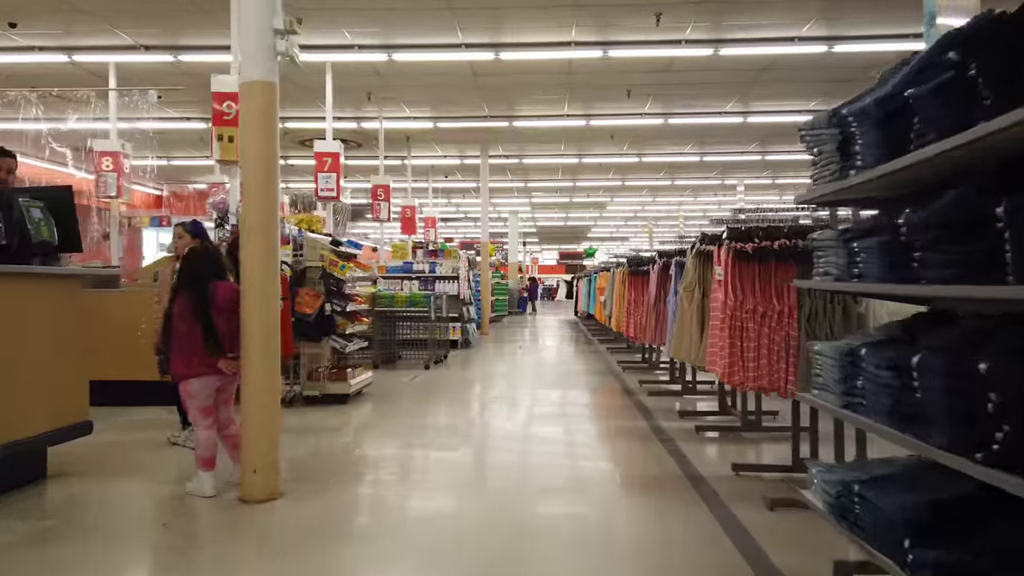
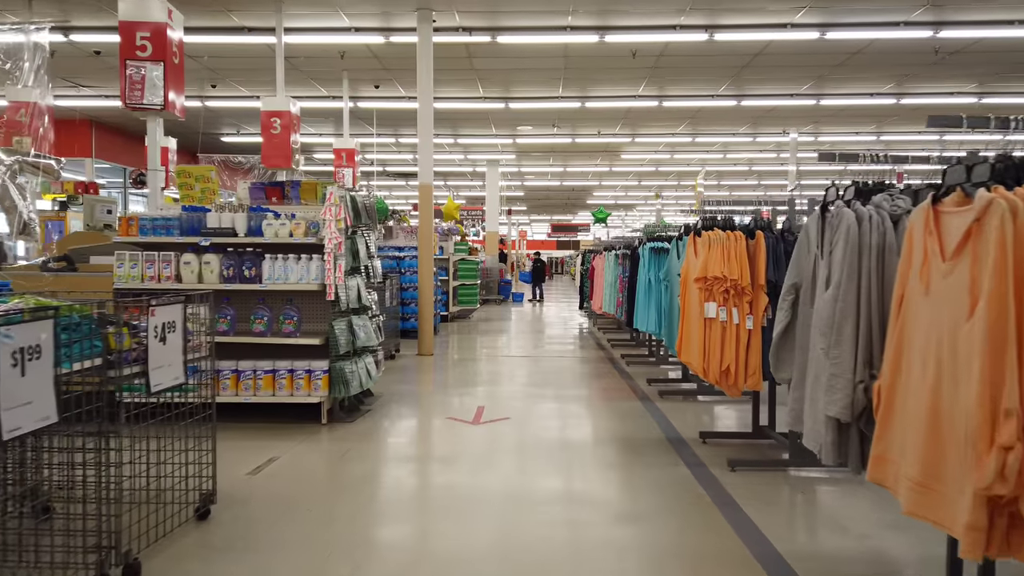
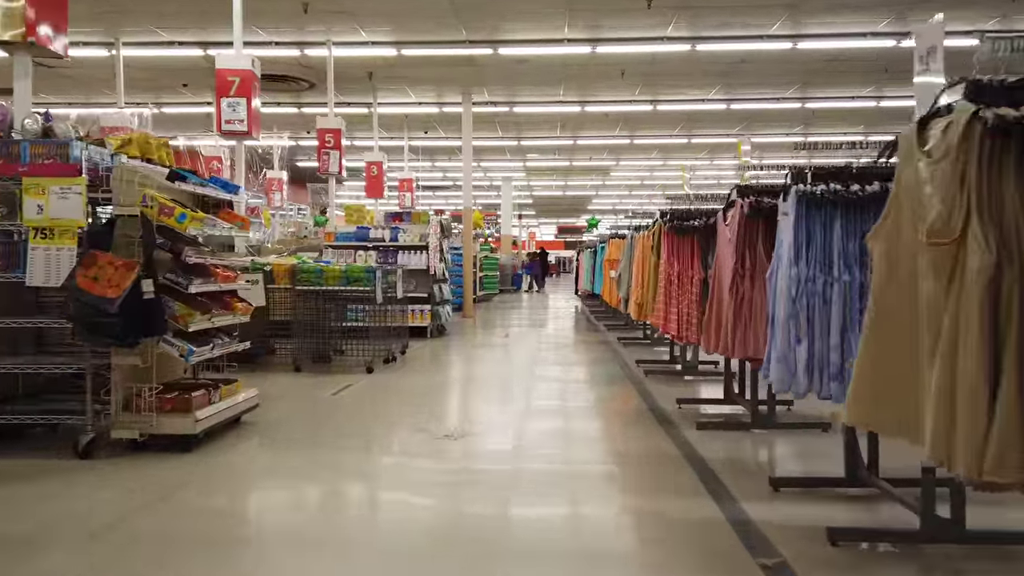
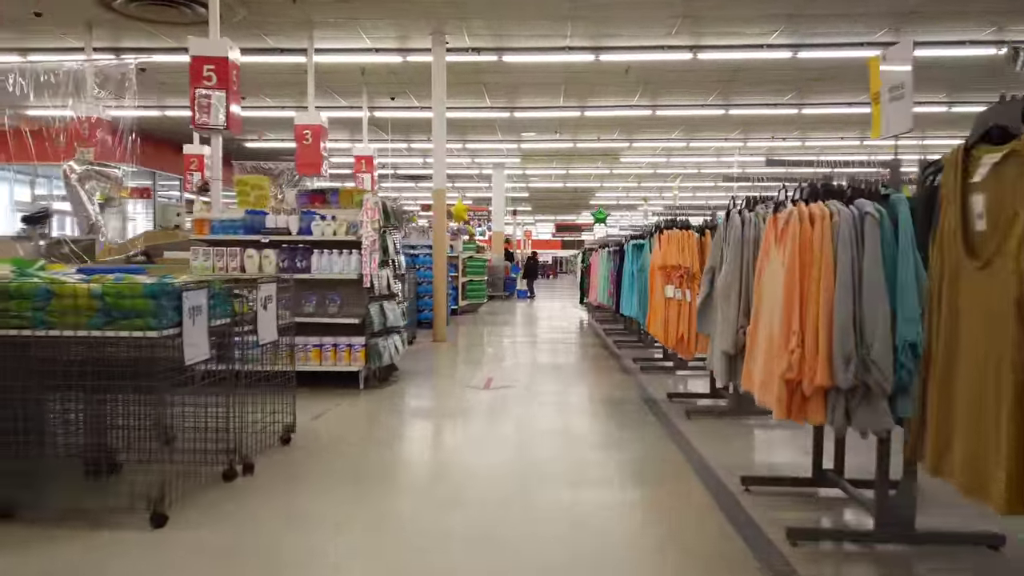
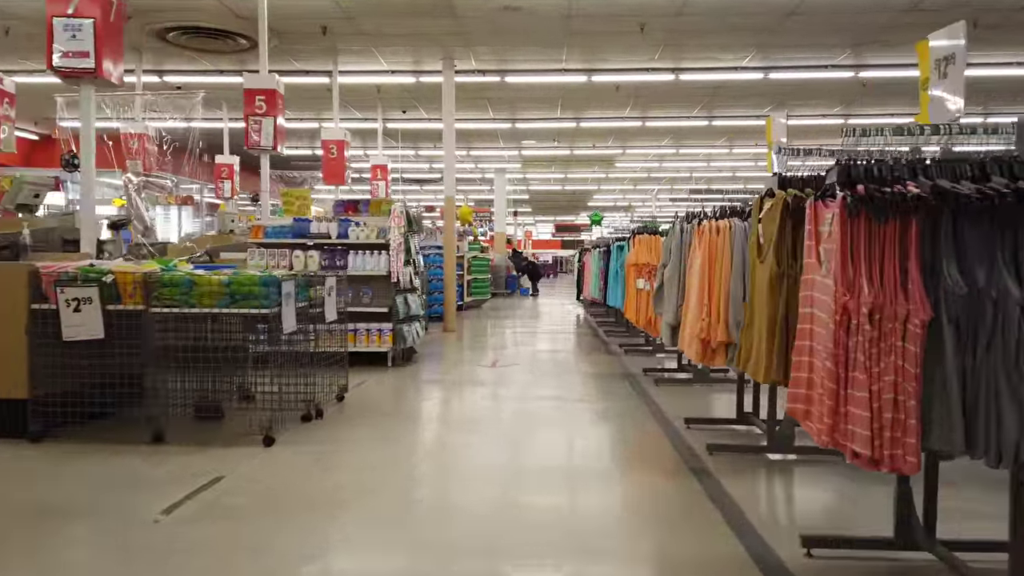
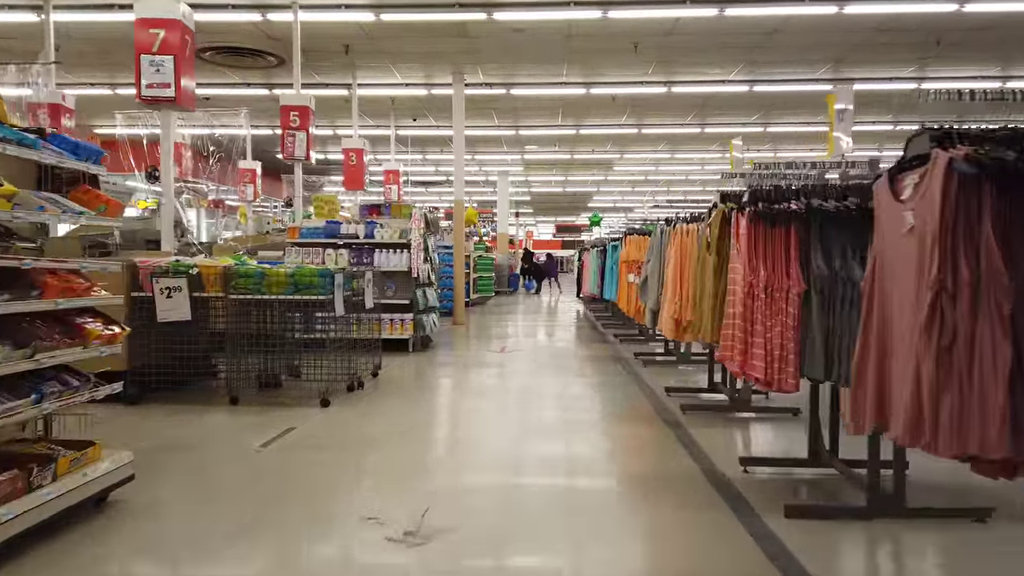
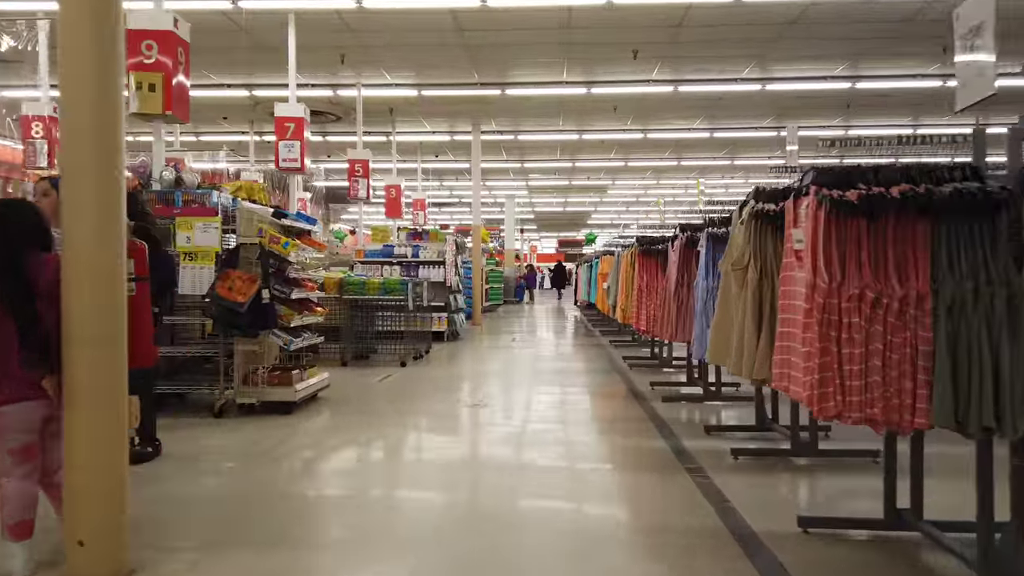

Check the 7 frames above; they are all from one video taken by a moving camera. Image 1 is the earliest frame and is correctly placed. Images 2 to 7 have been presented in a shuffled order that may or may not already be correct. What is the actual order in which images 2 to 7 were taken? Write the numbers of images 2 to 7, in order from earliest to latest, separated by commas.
7, 3, 6, 5, 4, 2
